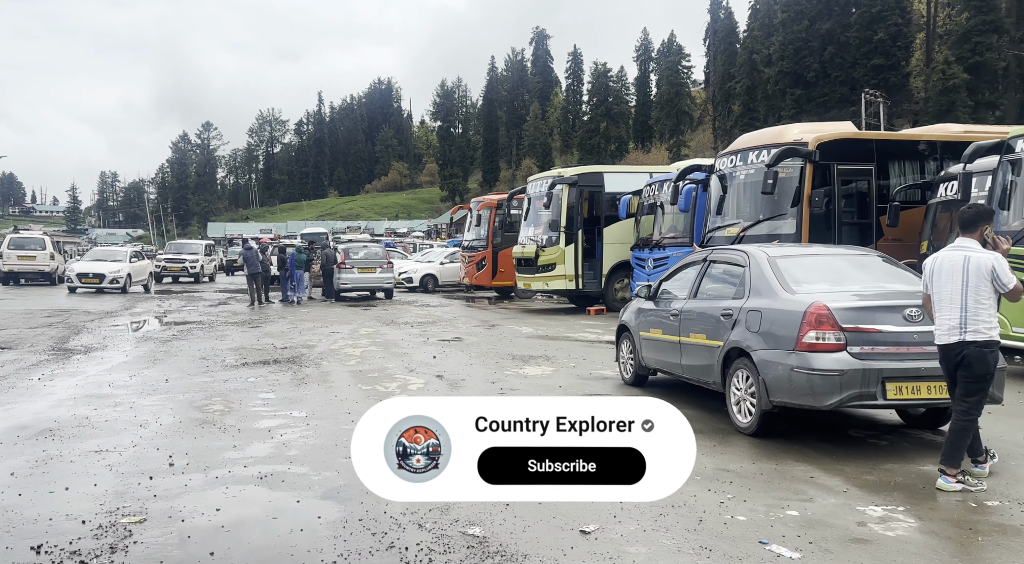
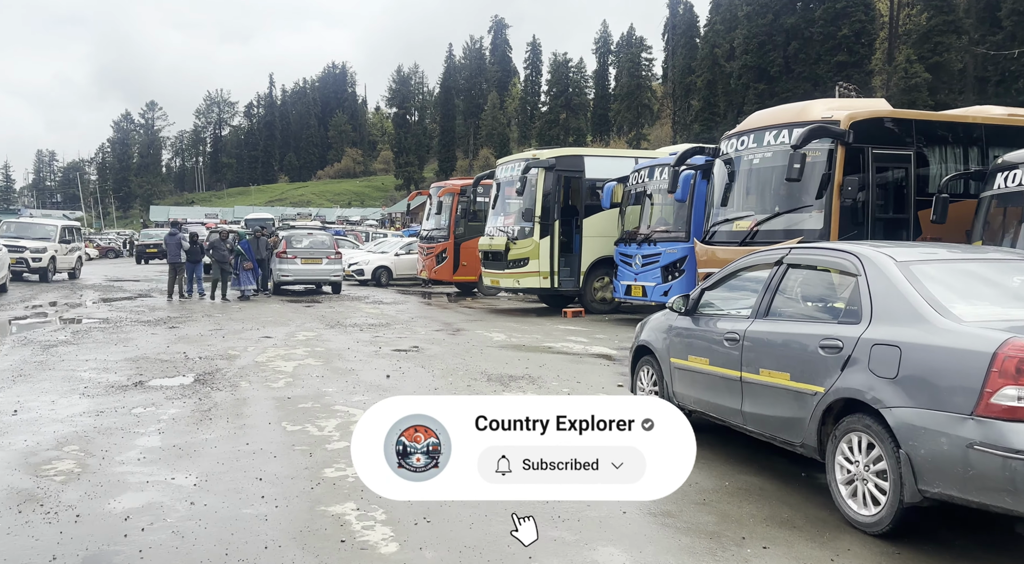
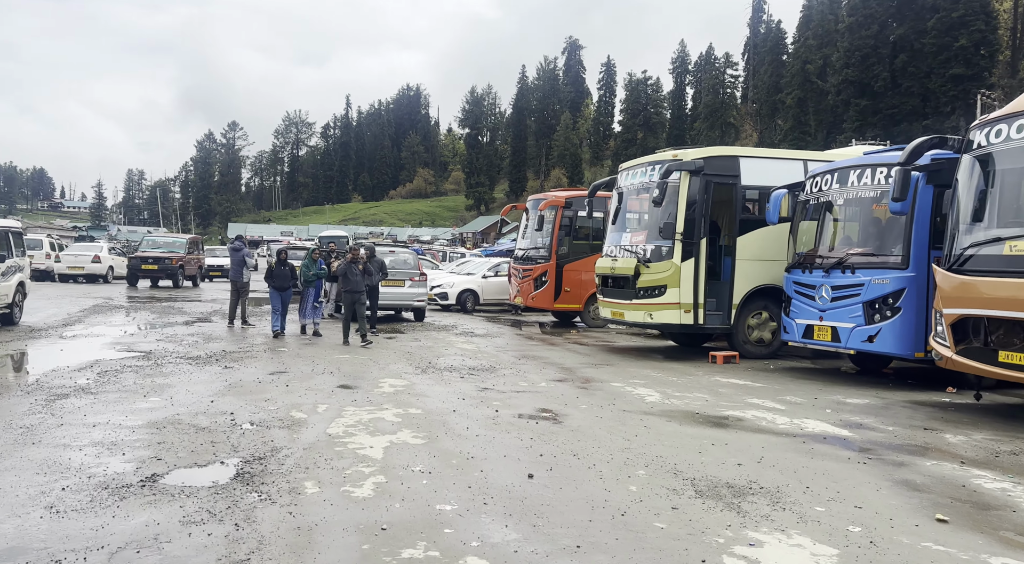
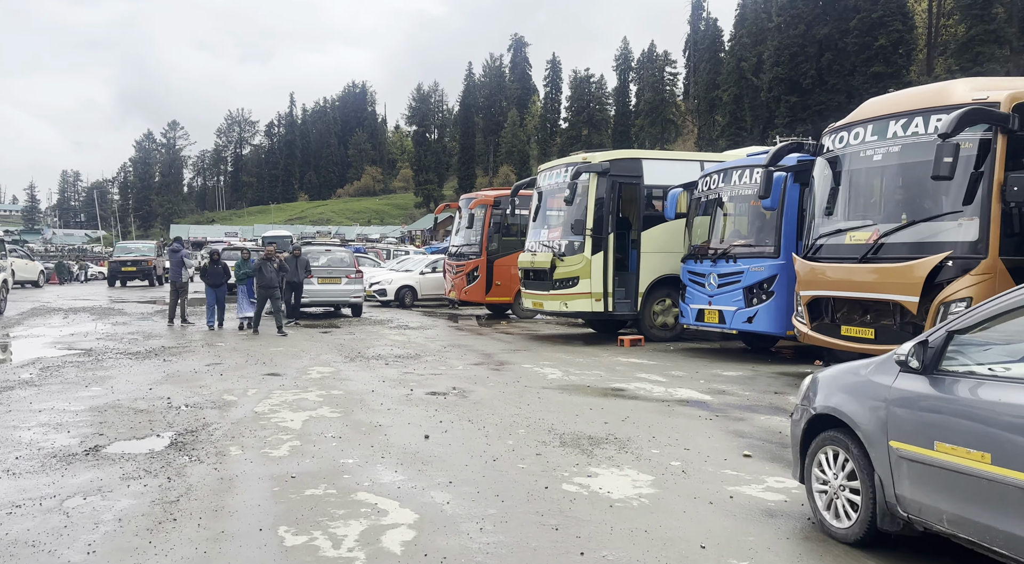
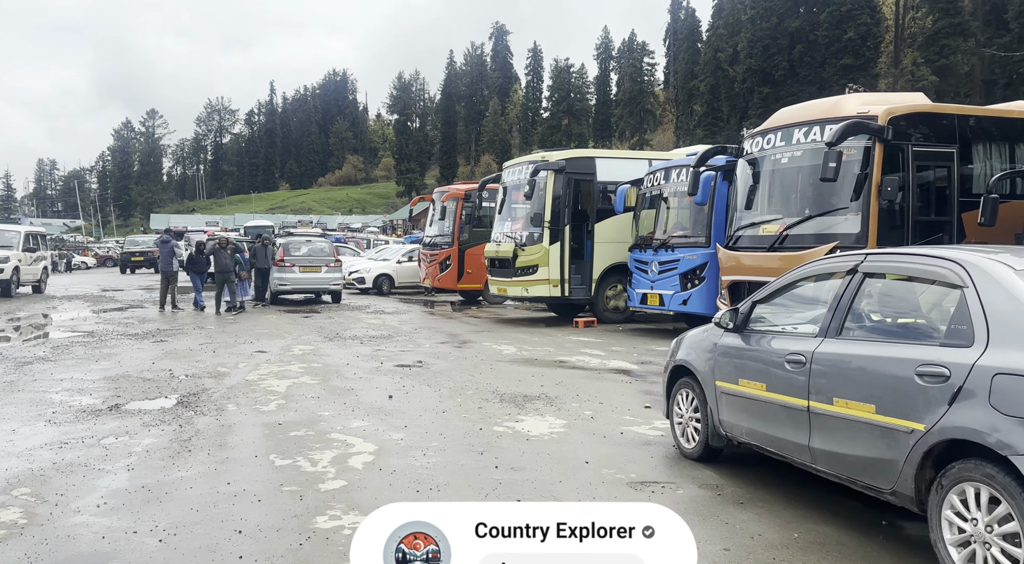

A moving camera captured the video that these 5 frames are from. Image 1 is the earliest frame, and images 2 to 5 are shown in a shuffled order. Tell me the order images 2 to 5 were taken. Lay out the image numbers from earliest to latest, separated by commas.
2, 5, 4, 3
